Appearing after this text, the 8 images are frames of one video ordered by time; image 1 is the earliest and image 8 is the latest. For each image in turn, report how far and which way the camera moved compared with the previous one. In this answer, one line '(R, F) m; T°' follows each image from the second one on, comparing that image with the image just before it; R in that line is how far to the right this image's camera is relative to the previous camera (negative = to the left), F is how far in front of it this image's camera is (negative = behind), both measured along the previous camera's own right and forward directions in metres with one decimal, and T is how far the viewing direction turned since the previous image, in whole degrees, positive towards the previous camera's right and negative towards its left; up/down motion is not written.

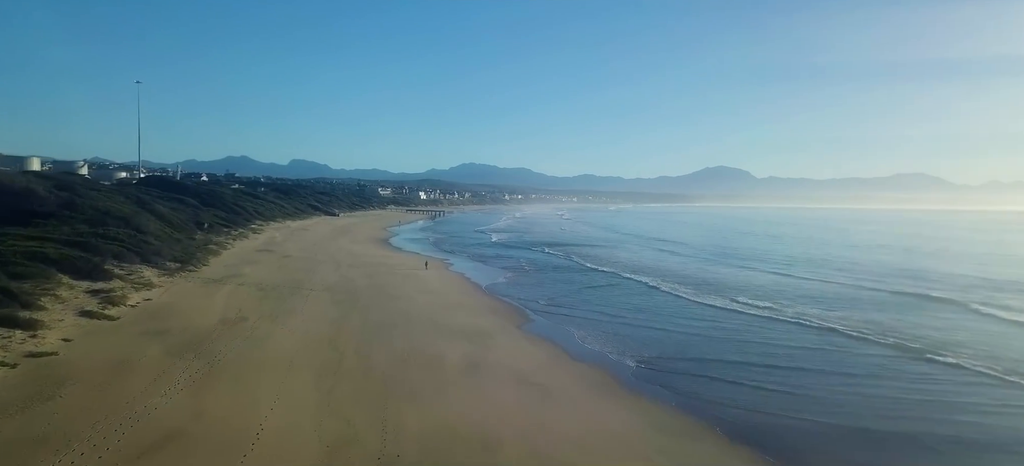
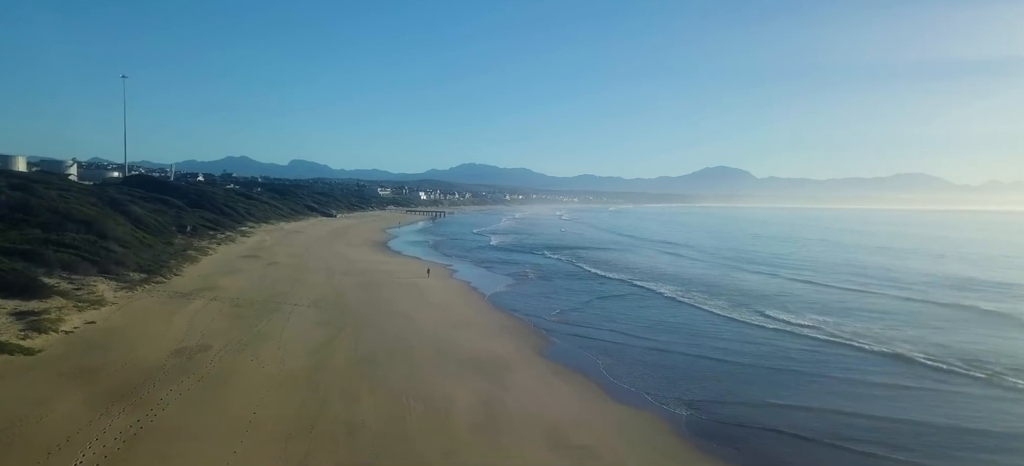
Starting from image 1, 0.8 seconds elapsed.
(-0.5, +2.9) m; 0°
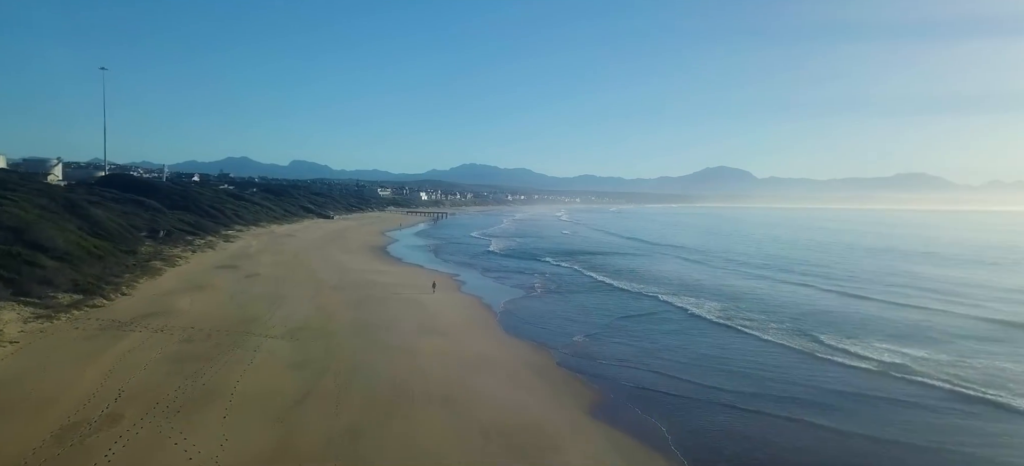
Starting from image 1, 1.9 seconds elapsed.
(-0.8, +4.1) m; 0°
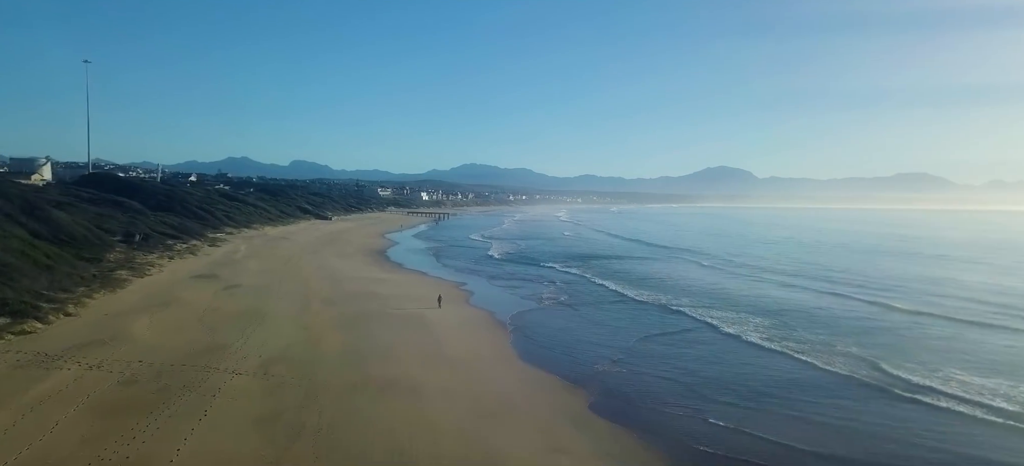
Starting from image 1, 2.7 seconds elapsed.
(-0.6, +3.0) m; 0°
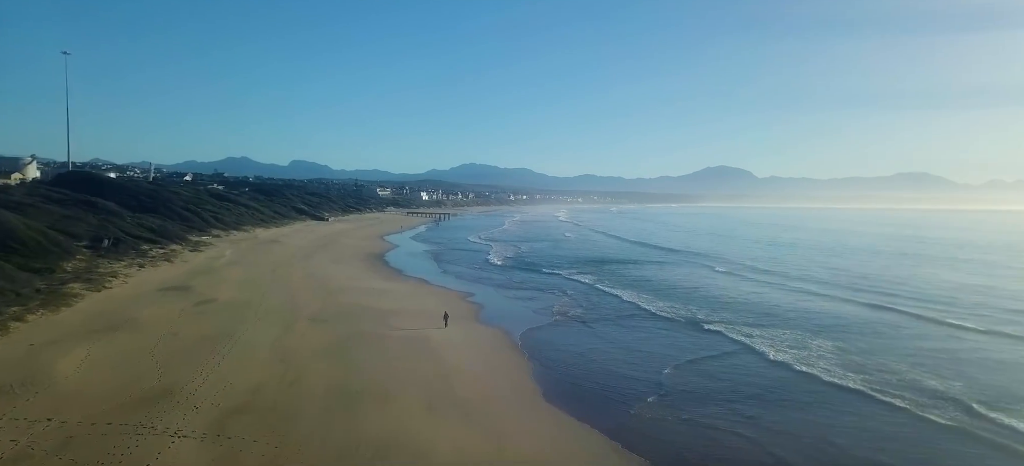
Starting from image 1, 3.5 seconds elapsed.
(-0.6, +3.0) m; 0°
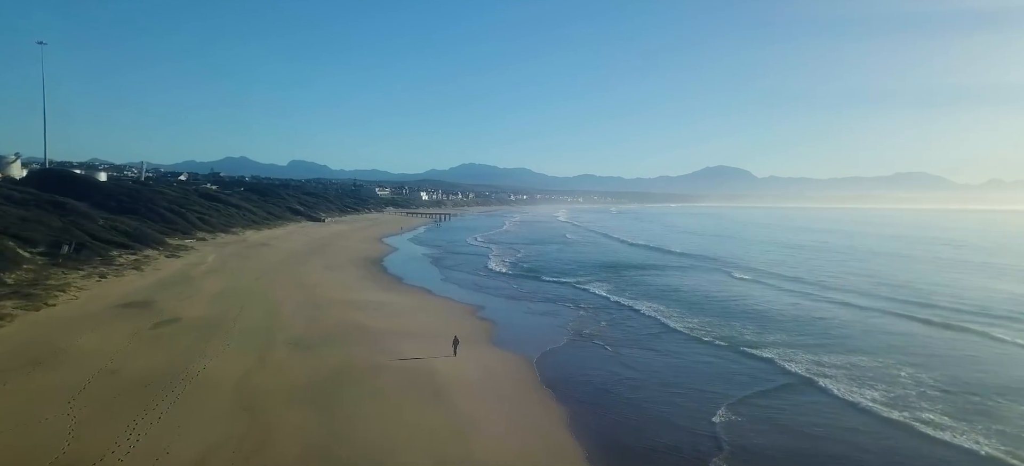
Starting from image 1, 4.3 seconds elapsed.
(-0.6, +3.1) m; 0°
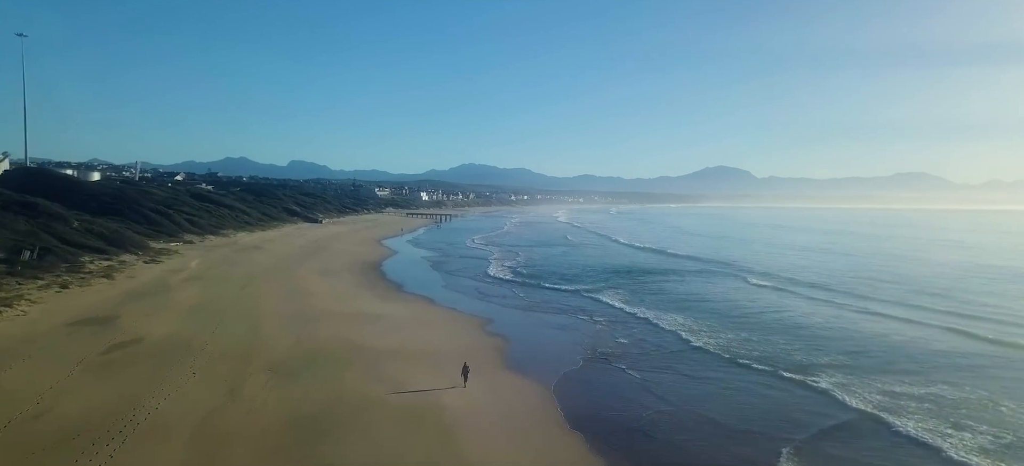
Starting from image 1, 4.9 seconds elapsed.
(-0.4, +2.3) m; 0°
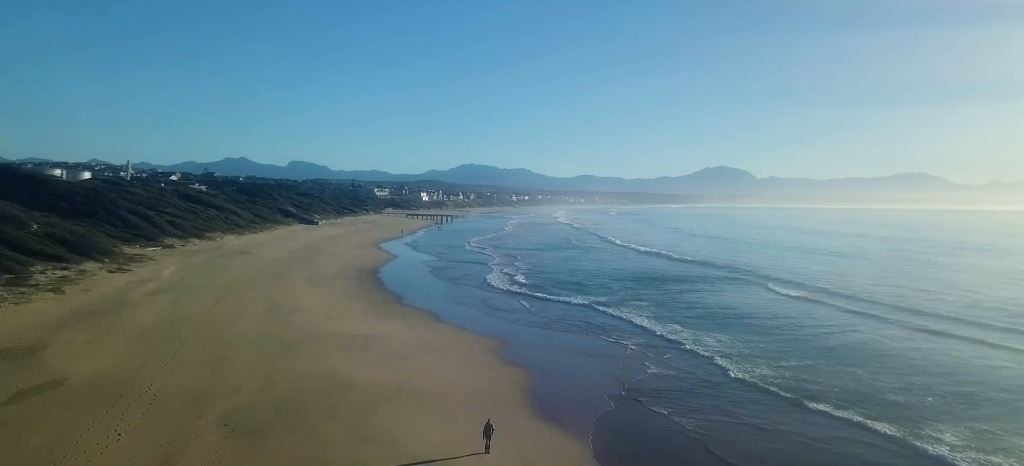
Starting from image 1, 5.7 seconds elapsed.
(-0.6, +3.2) m; 0°
